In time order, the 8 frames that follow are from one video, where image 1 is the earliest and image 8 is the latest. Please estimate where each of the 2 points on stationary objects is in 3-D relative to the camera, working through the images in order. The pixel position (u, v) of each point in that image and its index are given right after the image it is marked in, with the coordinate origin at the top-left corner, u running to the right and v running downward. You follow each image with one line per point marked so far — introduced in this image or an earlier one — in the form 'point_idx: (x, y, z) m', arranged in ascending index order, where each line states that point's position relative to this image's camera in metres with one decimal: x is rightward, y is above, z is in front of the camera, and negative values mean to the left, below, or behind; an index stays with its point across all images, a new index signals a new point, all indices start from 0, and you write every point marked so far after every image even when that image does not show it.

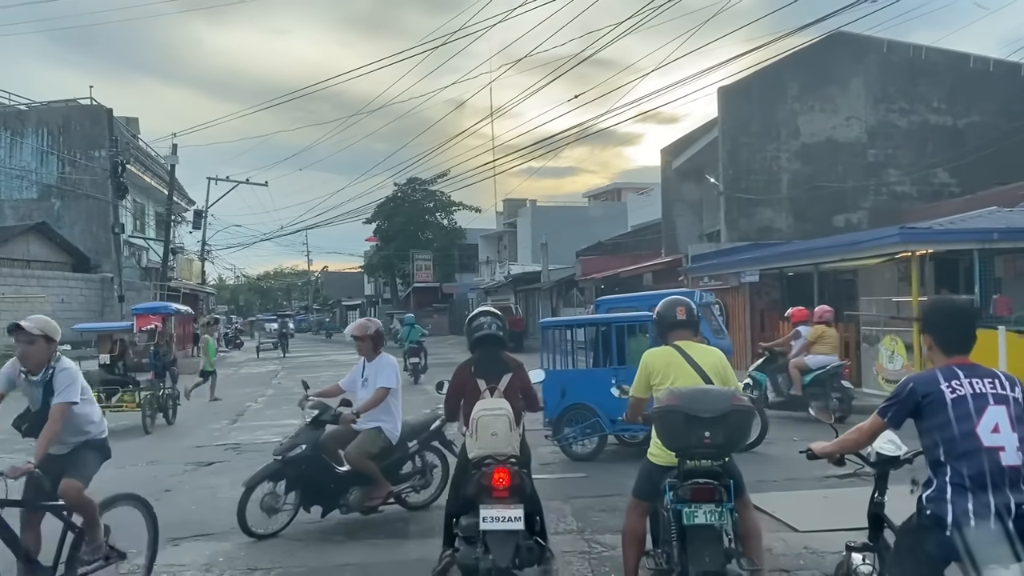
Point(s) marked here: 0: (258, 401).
0: (-5.3, -2.4, +18.4) m
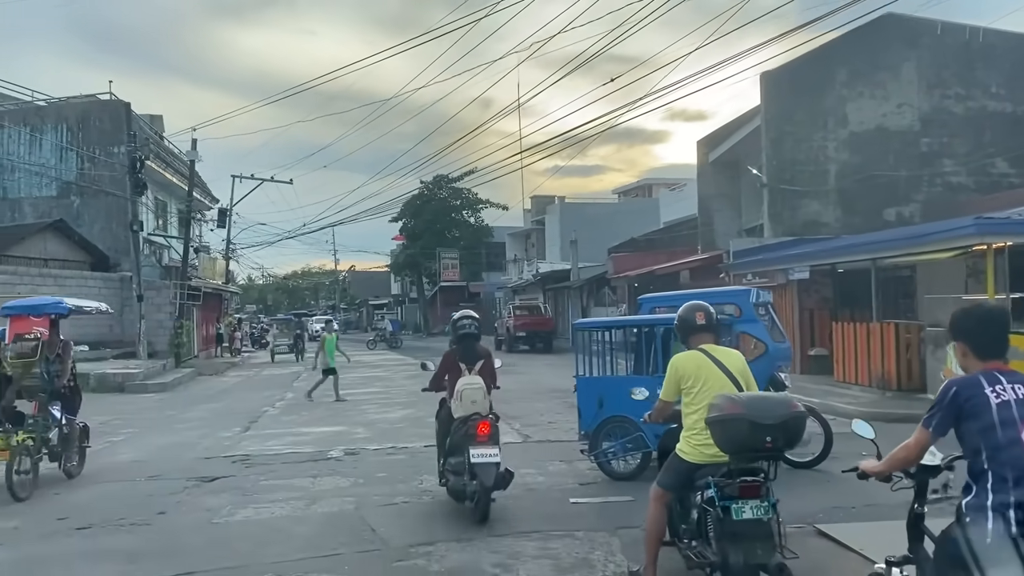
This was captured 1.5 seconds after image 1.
0: (-4.7, -2.3, +17.4) m
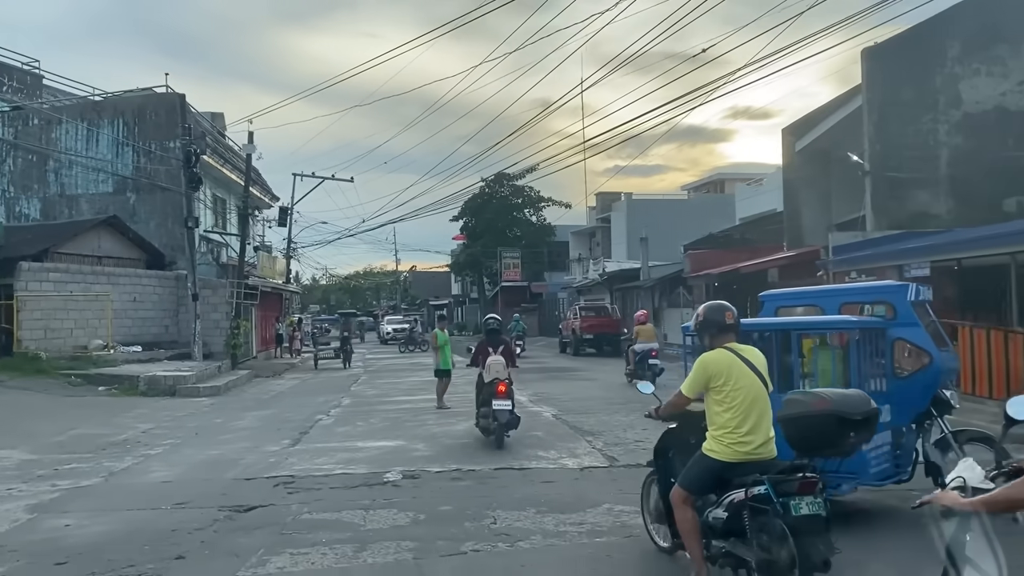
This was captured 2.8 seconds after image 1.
0: (-3.3, -2.3, +16.0) m
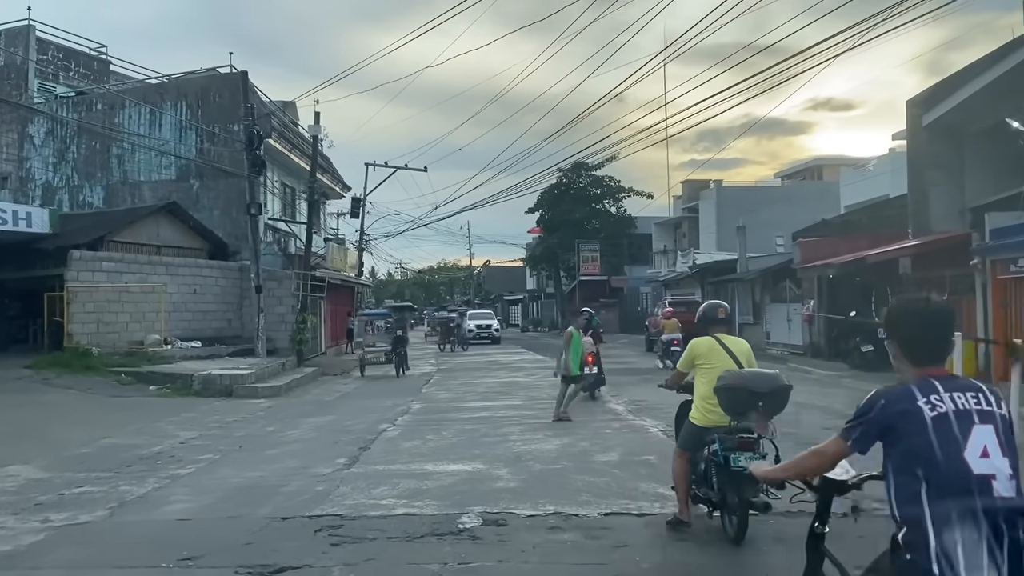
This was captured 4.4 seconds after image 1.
0: (-1.8, -2.1, +13.8) m
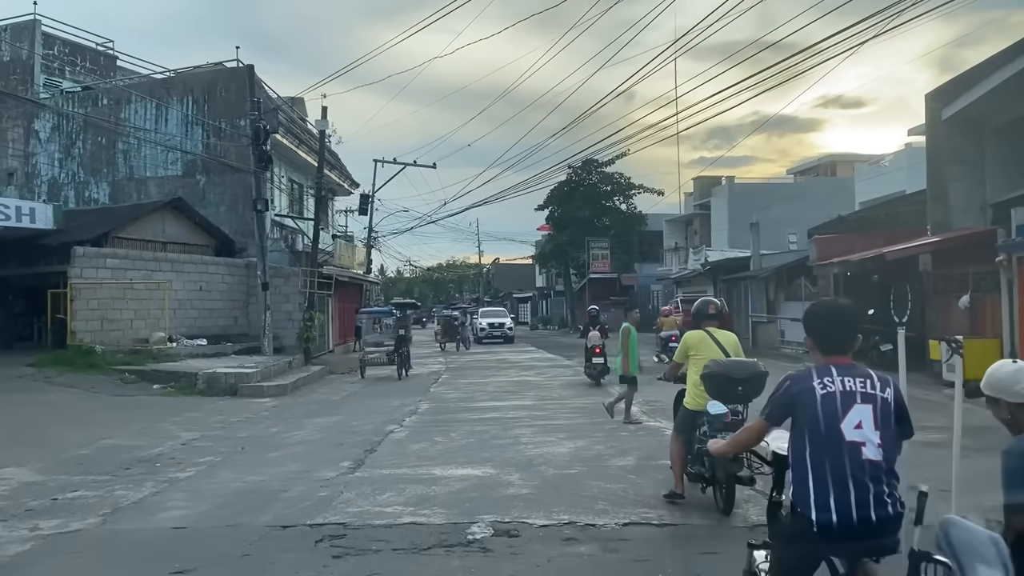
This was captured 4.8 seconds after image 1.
0: (-1.6, -2.1, +13.4) m
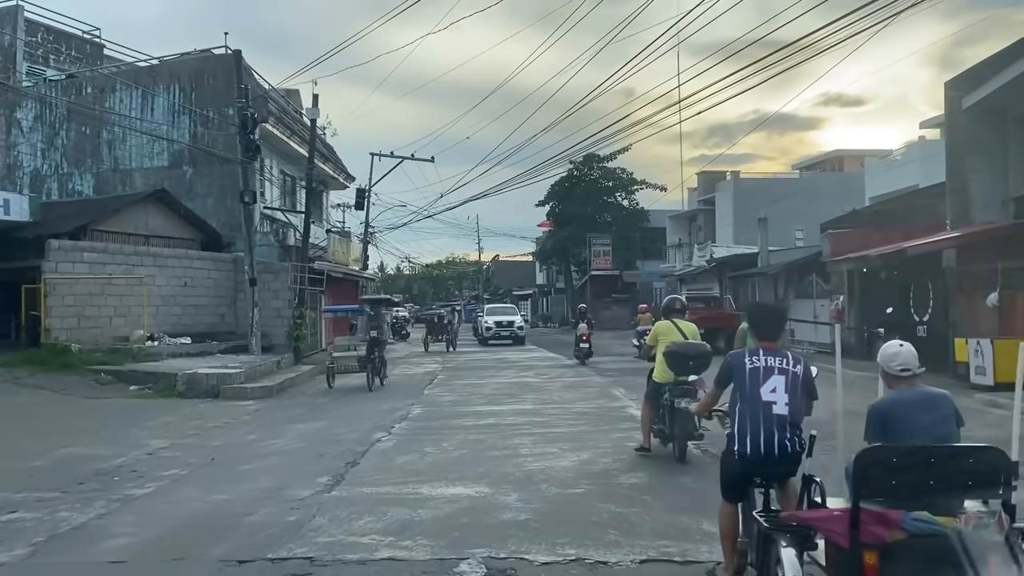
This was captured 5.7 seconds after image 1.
0: (-1.6, -2.0, +12.3) m
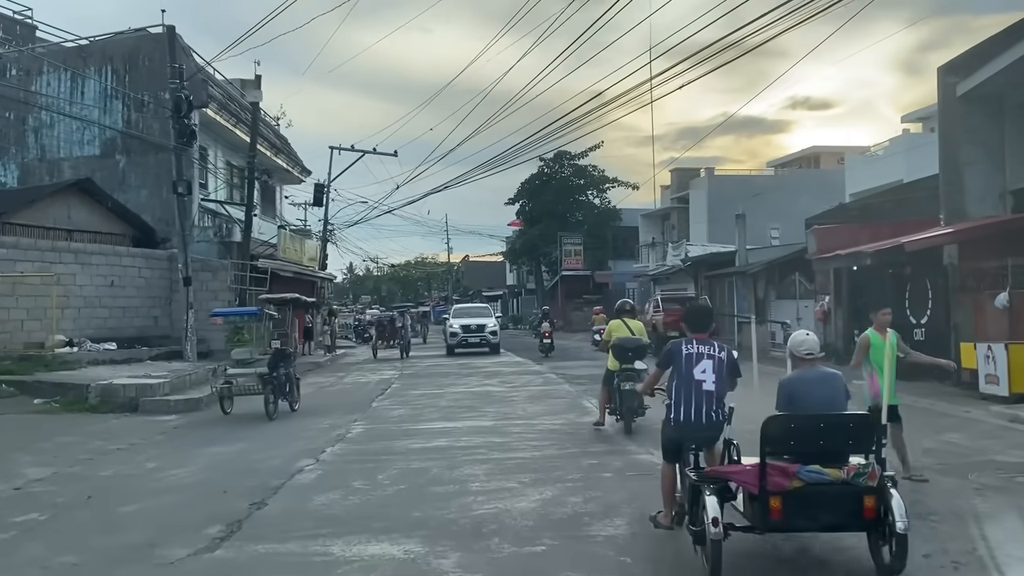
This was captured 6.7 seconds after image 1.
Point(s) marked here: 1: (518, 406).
0: (-2.2, -2.0, +10.4) m
1: (+0.1, -2.0, +14.9) m
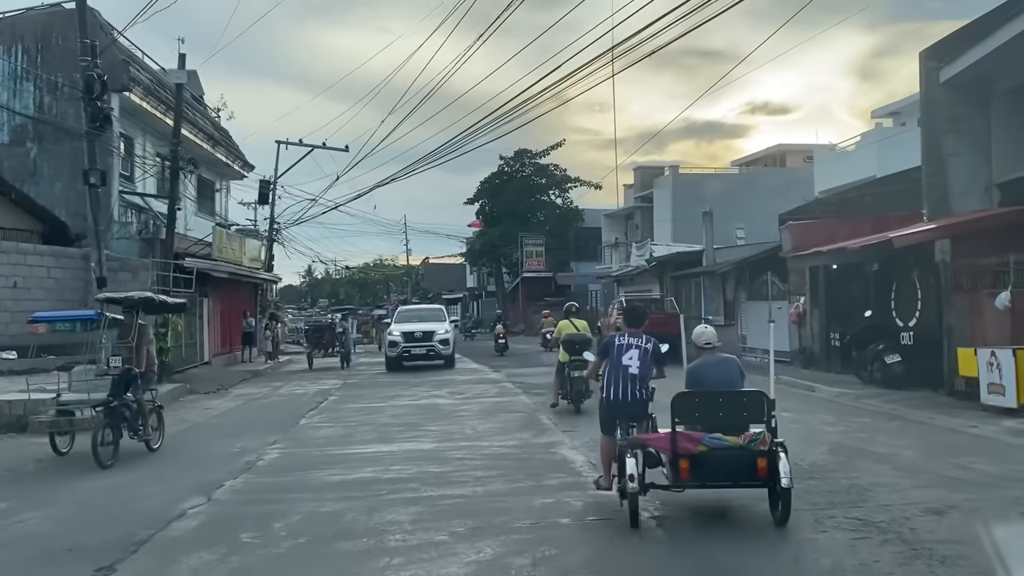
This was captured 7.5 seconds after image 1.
0: (-2.8, -2.0, +8.4) m
1: (-0.7, -2.0, +13.1) m
